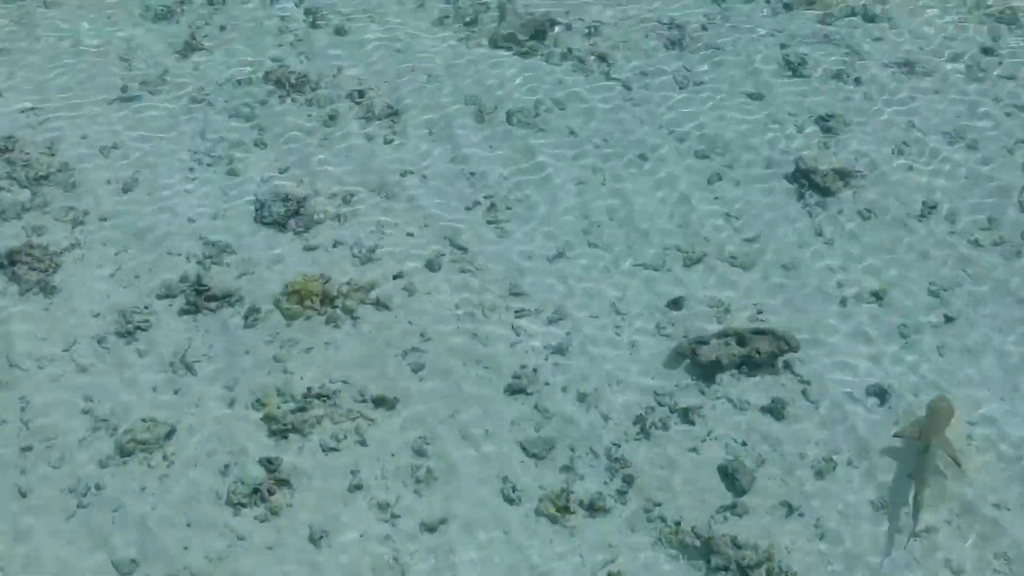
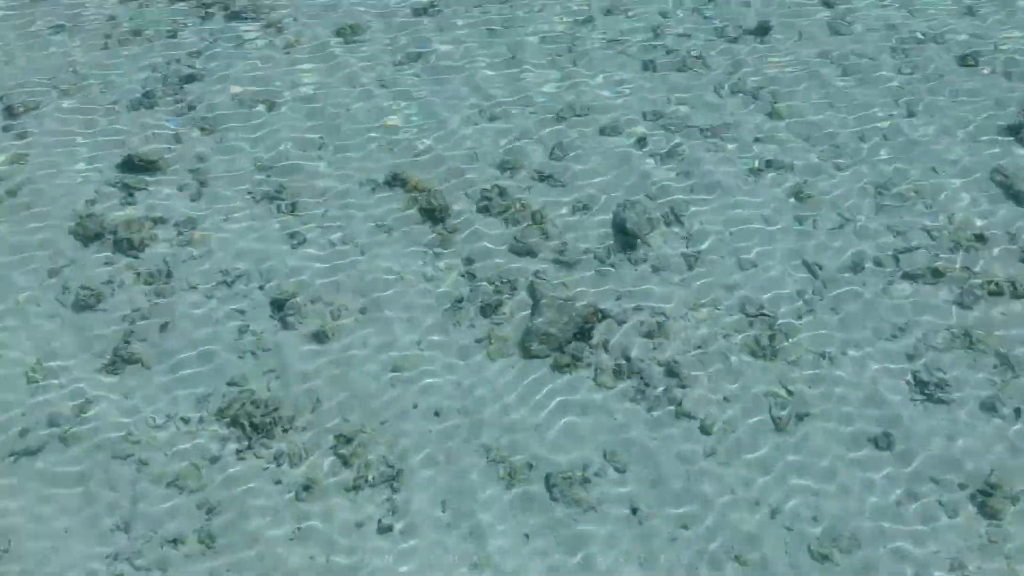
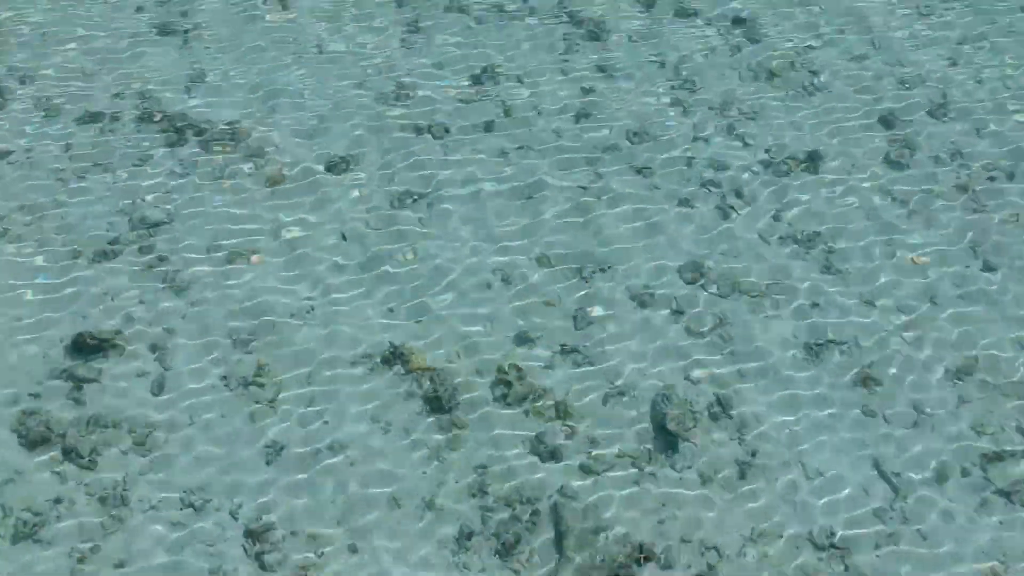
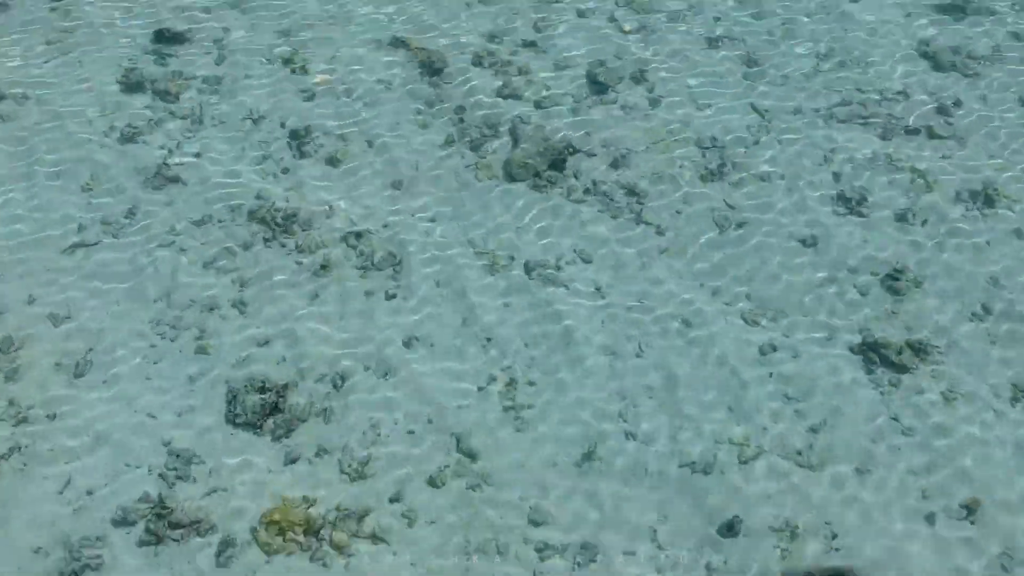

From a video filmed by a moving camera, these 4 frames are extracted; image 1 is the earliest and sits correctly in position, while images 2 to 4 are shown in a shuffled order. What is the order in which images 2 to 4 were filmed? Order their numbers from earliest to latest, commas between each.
4, 2, 3
